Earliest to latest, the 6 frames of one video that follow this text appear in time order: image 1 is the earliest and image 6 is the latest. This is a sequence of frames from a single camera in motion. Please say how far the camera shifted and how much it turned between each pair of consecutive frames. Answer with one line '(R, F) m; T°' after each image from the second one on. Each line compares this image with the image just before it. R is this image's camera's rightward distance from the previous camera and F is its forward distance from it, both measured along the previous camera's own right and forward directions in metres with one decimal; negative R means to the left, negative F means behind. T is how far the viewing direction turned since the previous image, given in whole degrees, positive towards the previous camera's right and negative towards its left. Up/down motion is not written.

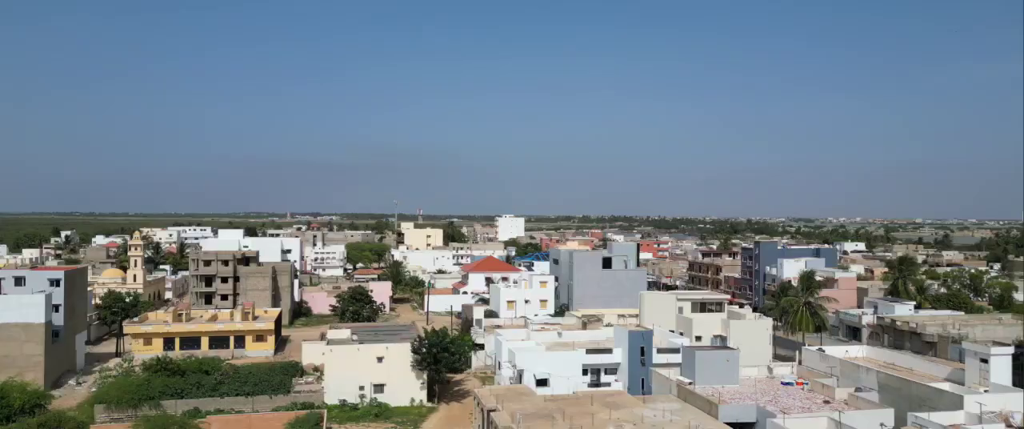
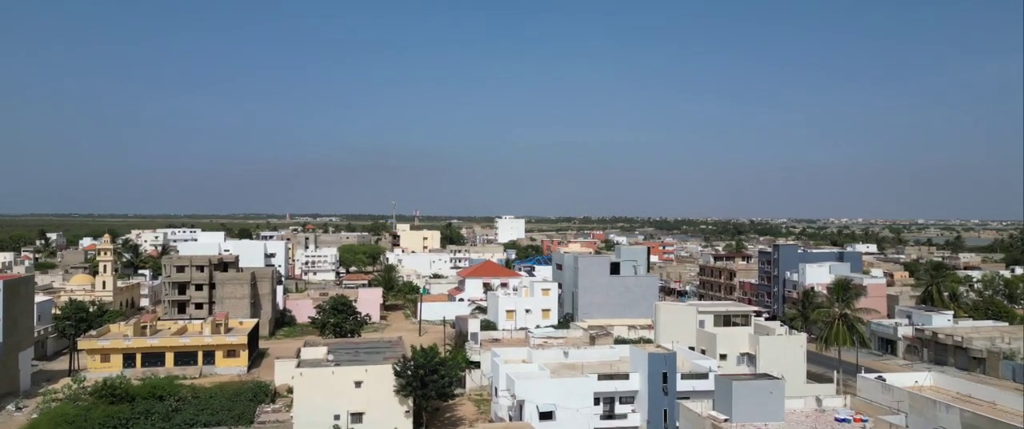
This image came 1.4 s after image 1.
(+0.1, +4.3) m; 0°
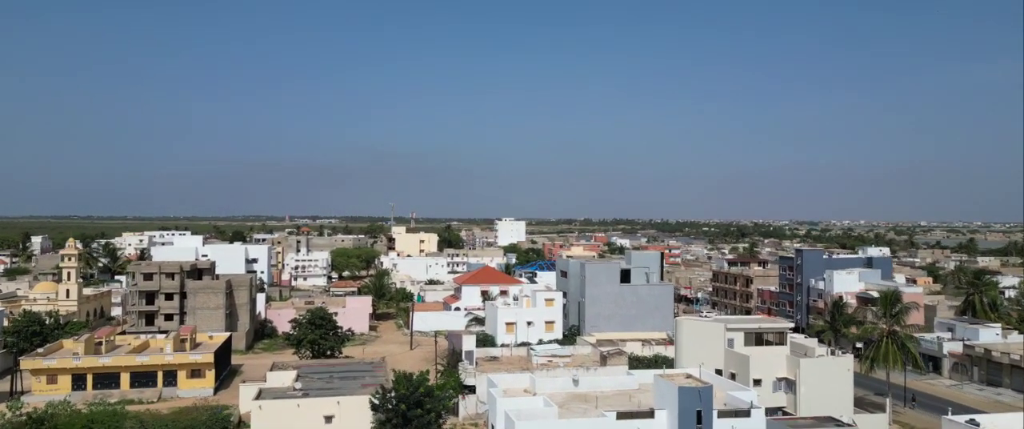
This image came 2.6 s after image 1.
(0.0, +4.4) m; 0°
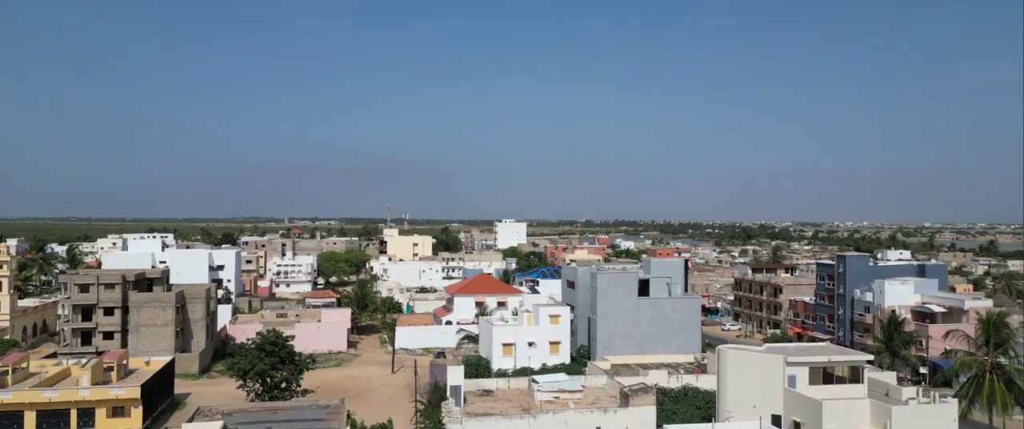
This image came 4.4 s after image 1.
(+0.1, +6.7) m; 0°
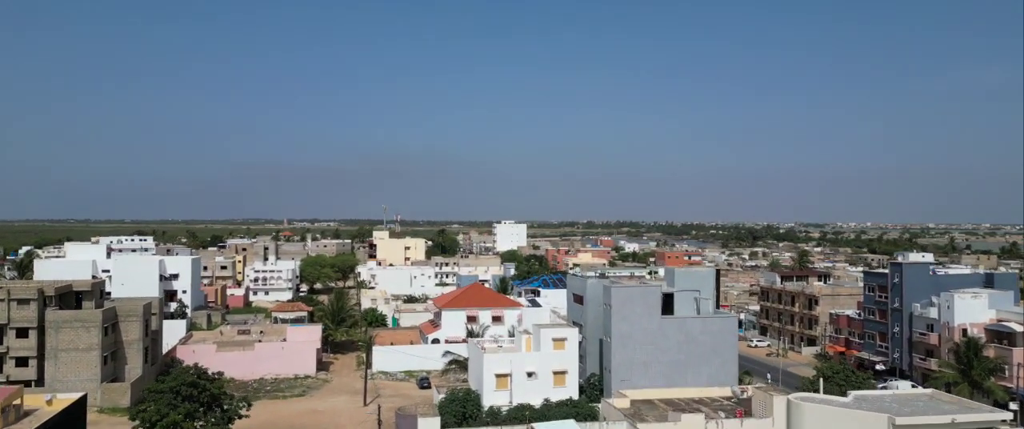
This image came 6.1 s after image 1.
(+0.2, +6.6) m; 0°
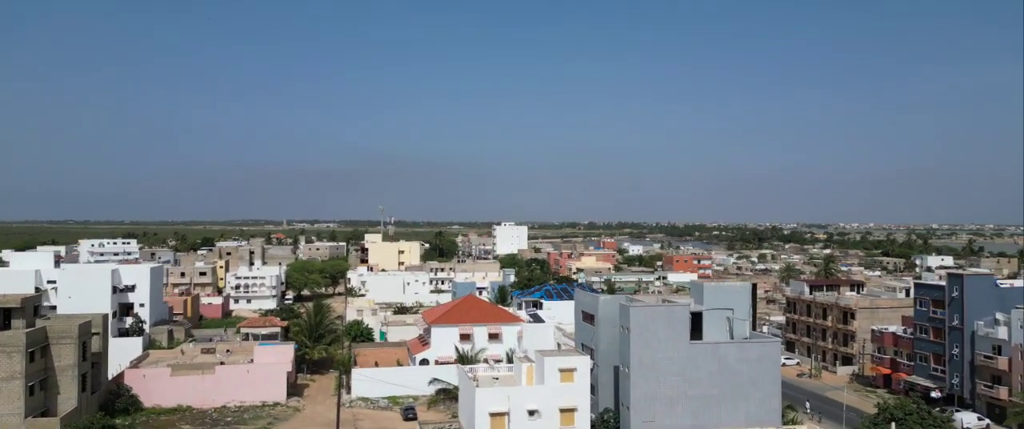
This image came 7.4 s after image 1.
(+0.1, +5.0) m; 0°
